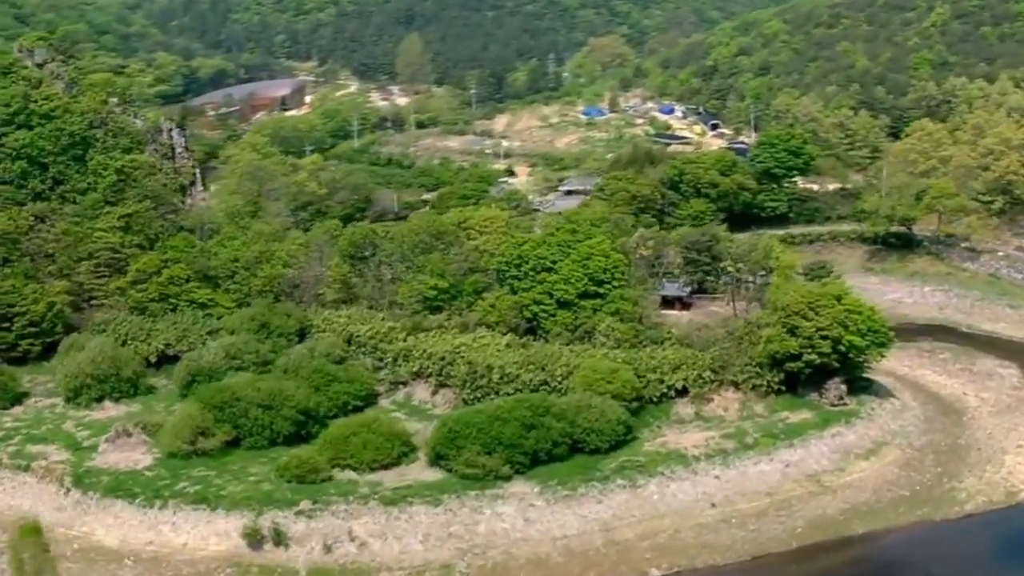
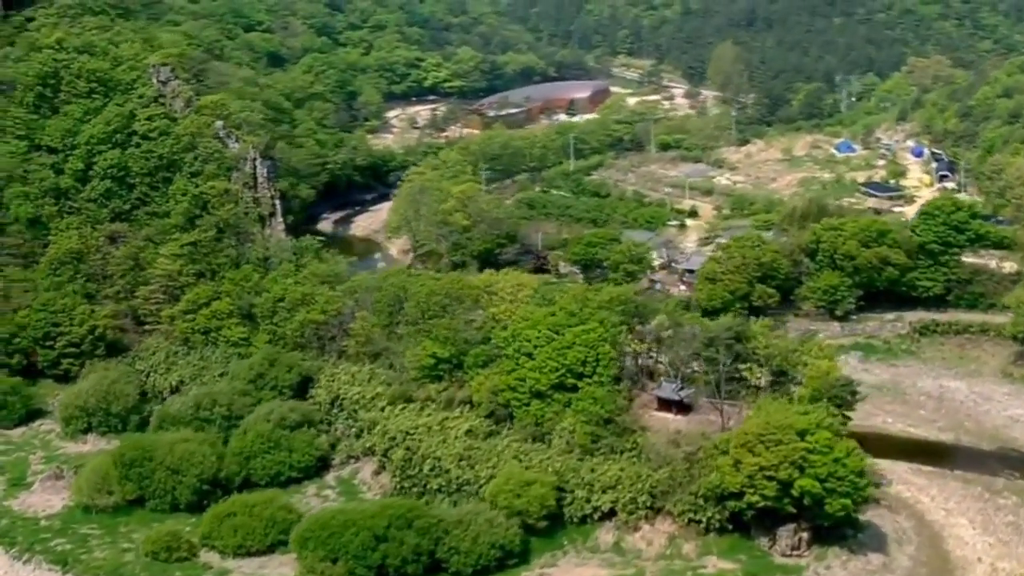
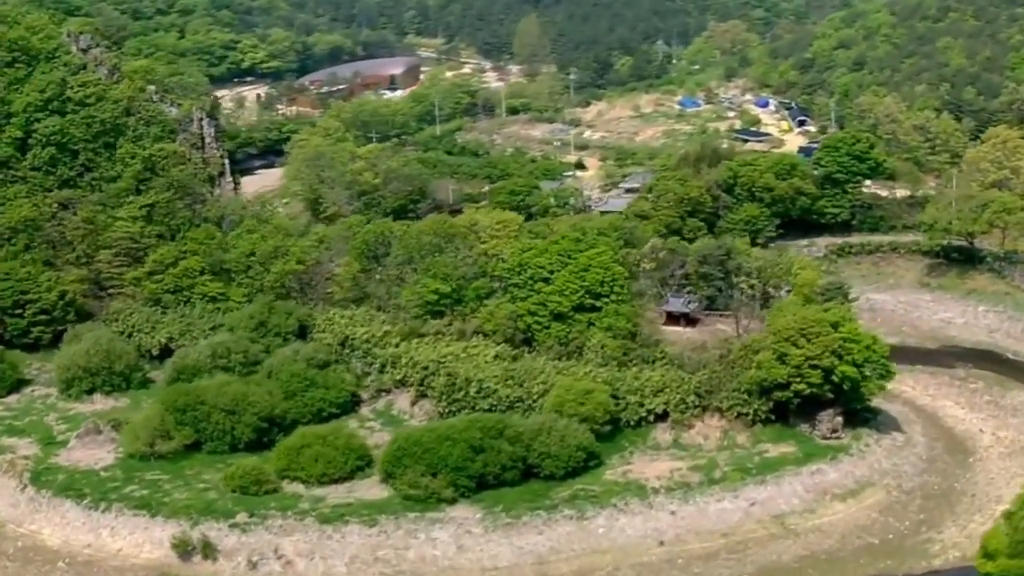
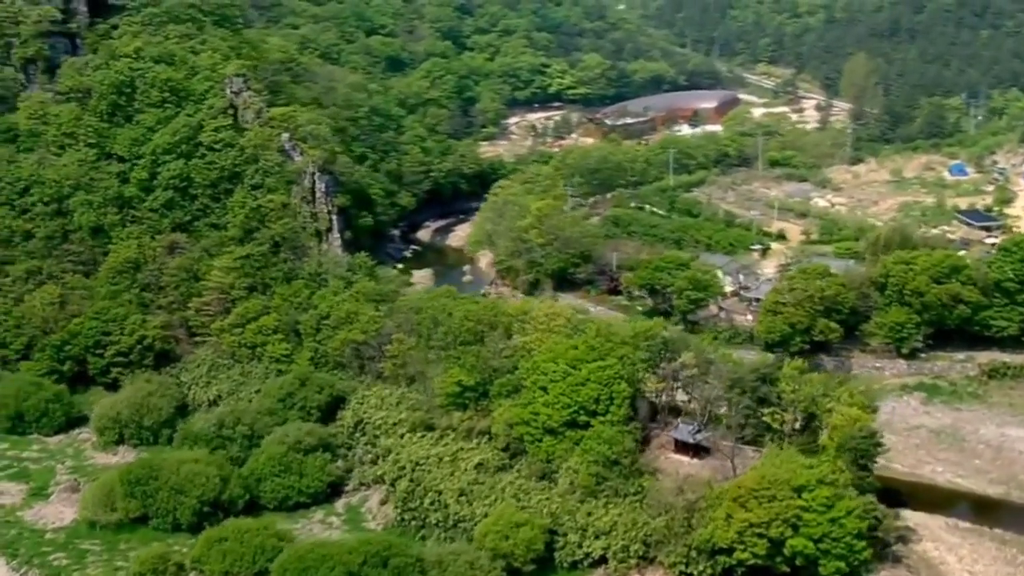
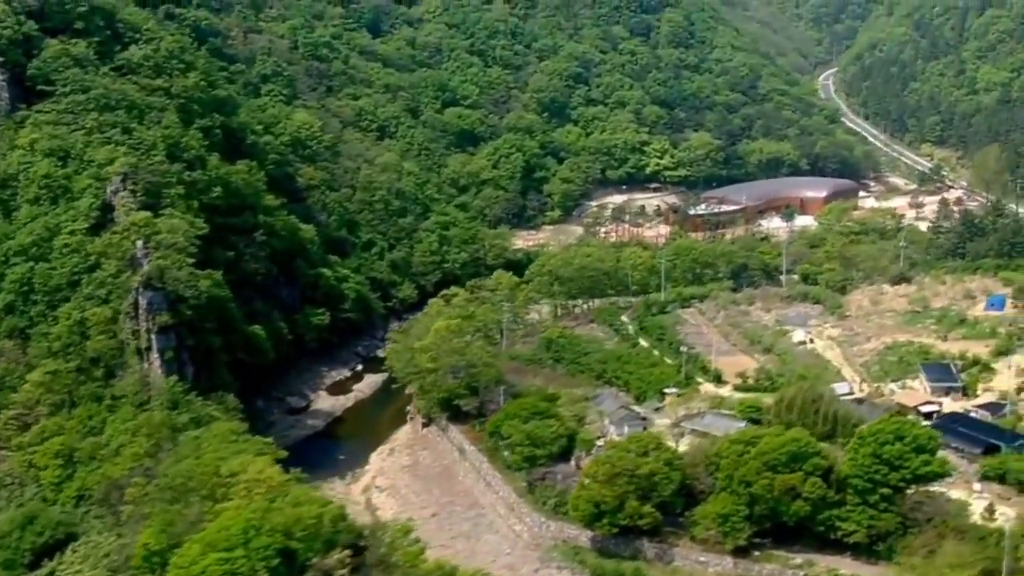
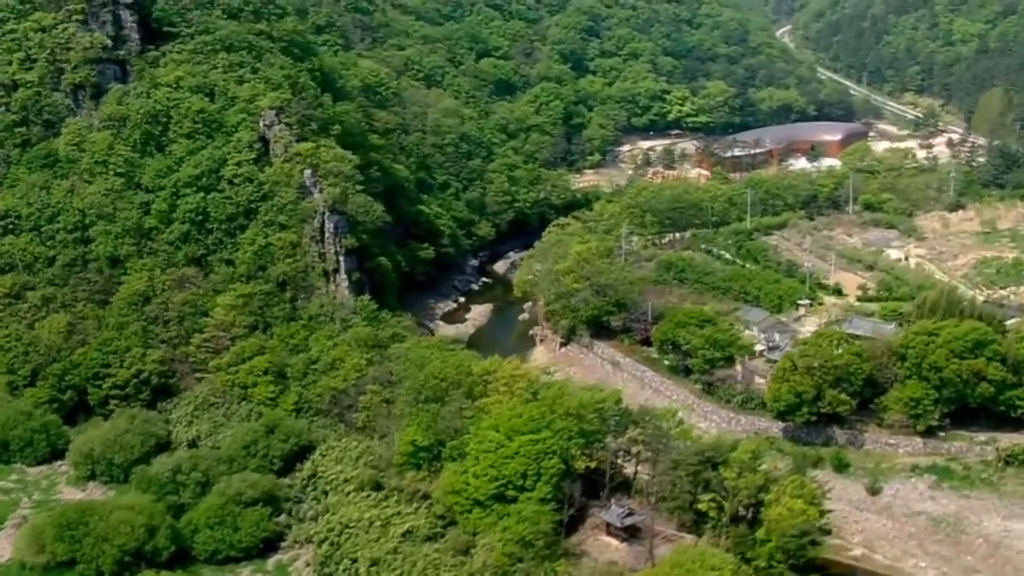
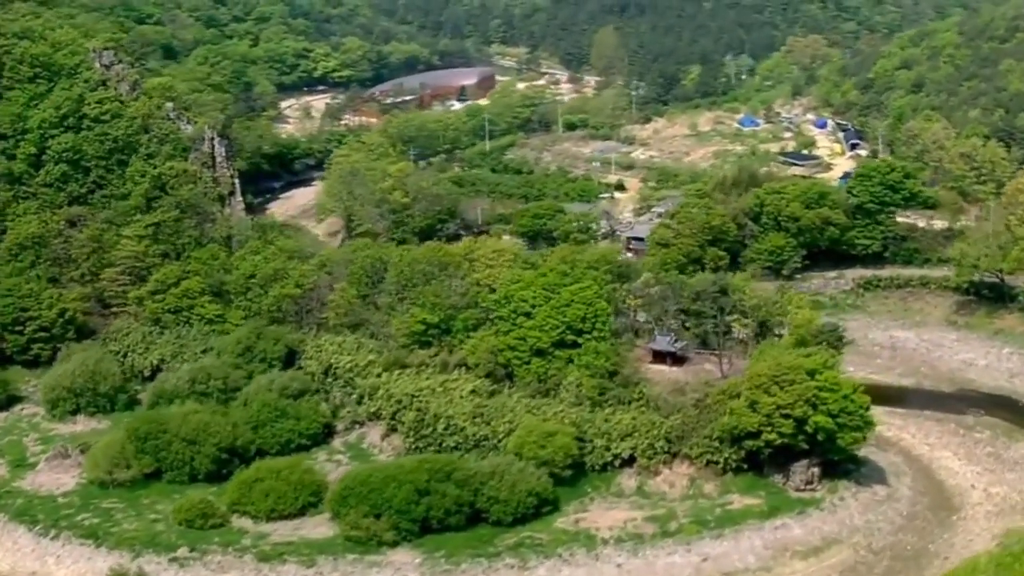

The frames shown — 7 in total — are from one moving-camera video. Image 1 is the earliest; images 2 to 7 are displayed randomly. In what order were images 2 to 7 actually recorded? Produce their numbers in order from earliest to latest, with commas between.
3, 7, 2, 4, 6, 5
